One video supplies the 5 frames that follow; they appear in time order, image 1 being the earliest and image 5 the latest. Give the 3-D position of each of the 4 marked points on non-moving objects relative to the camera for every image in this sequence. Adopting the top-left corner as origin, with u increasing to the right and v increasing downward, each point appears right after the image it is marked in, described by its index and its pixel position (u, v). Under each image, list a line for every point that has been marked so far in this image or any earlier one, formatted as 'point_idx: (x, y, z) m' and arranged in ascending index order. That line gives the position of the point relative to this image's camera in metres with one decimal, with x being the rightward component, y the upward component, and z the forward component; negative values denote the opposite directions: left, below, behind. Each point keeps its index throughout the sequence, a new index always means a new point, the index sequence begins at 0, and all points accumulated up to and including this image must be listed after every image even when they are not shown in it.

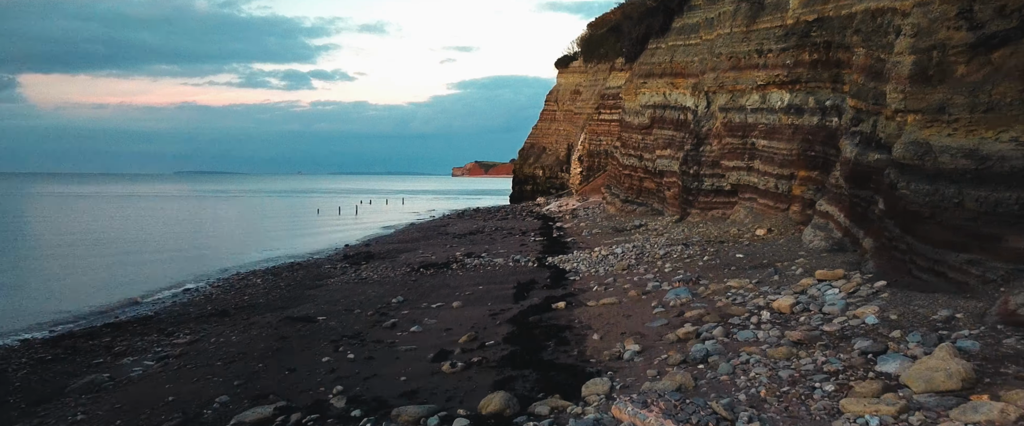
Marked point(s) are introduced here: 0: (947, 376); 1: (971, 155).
0: (+4.0, -1.5, +6.2) m
1: (+6.8, +0.8, +10.0) m
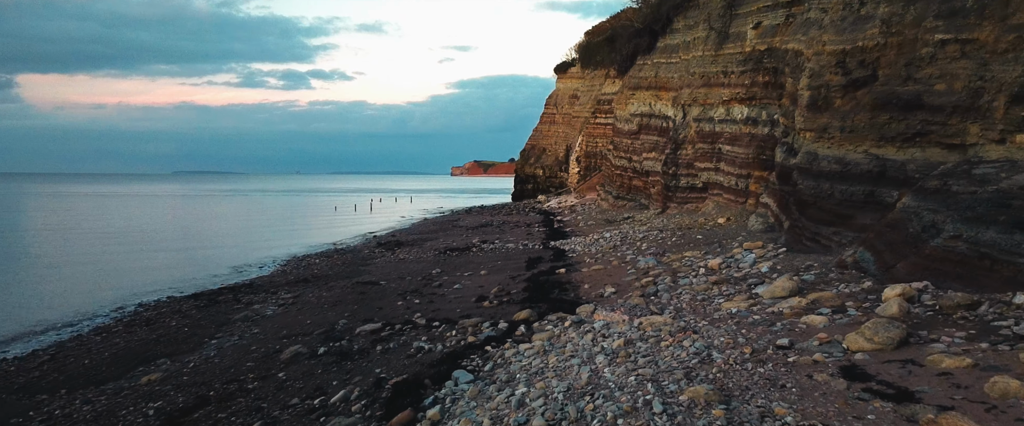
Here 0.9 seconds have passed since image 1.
0: (+4.3, -1.2, +11.0) m
1: (+7.1, +1.1, +14.9) m
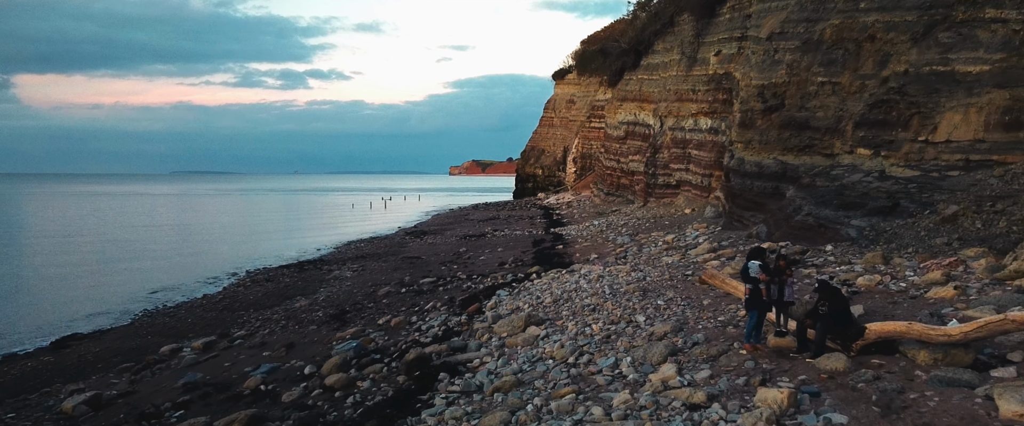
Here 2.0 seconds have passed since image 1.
0: (+4.7, -0.9, +17.0) m
1: (+7.5, +1.4, +20.9) m
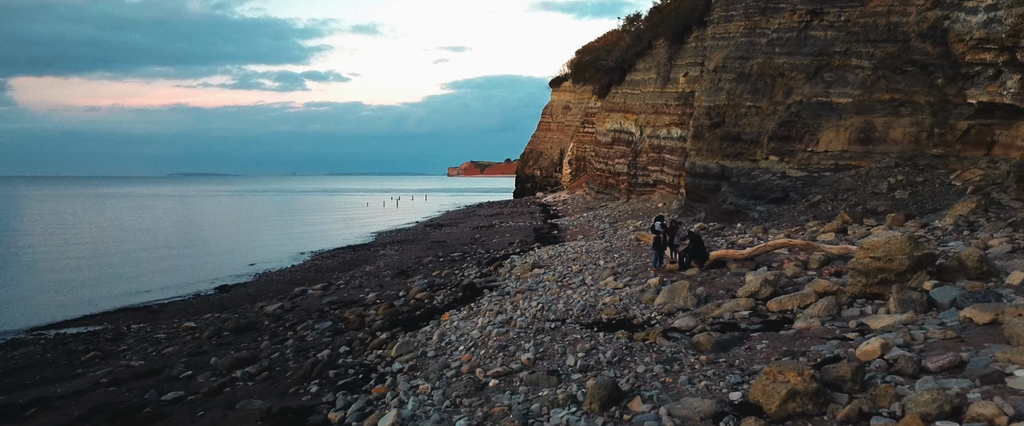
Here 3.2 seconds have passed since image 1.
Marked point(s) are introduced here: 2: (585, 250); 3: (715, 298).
0: (+5.0, -0.6, +23.6) m
1: (+7.8, +1.8, +27.5) m
2: (+2.1, -1.0, +19.4) m
3: (+3.1, -1.3, +10.6) m
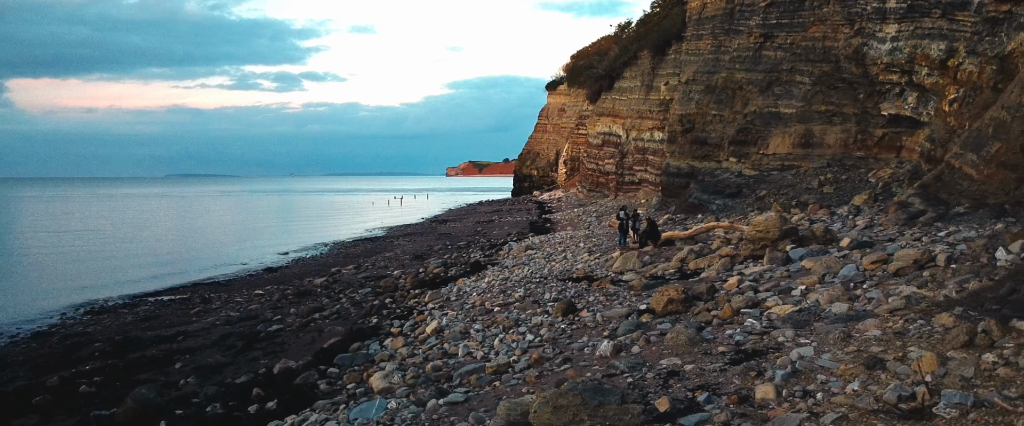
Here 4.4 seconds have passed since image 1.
0: (+4.9, -0.3, +27.7) m
1: (+7.6, +2.1, +31.5) m
2: (+2.0, -0.8, +23.5) m
3: (+3.1, -1.0, +14.6) m
